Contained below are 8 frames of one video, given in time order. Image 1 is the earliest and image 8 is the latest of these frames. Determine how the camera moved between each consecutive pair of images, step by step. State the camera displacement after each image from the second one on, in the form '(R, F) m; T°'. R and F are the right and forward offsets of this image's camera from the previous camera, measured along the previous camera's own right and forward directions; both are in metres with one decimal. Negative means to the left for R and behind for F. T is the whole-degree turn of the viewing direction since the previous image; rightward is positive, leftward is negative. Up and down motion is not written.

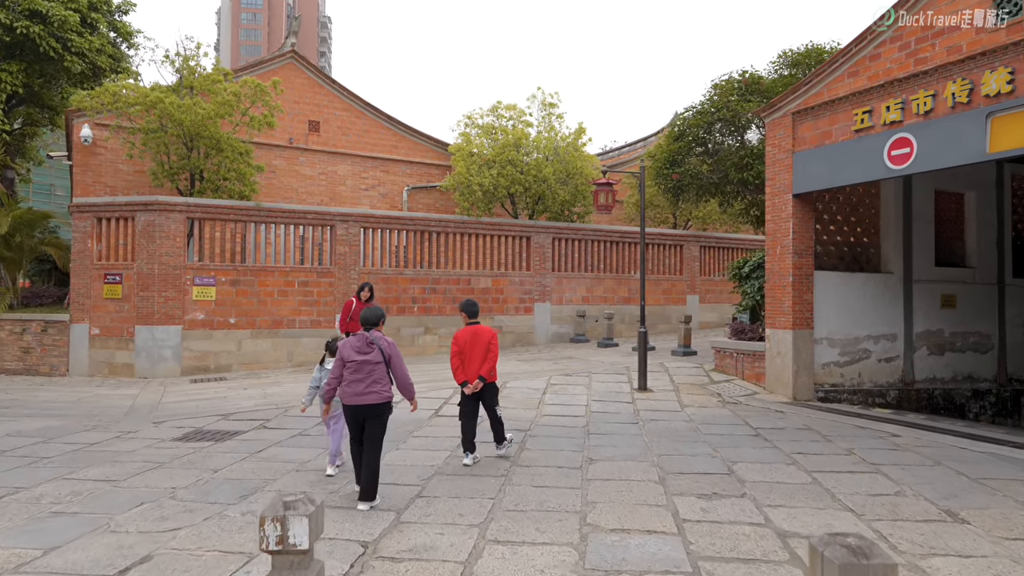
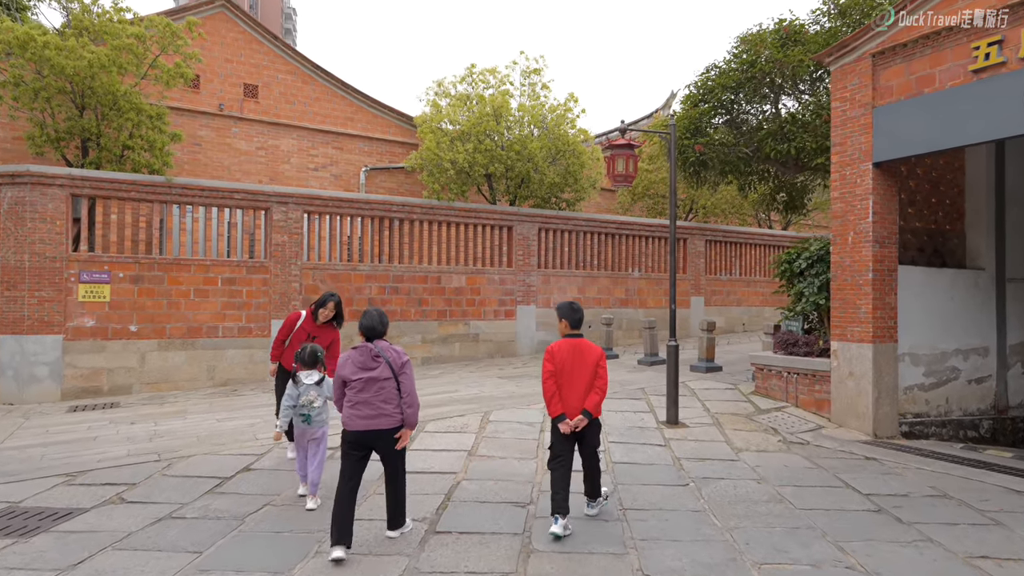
(-0.2, +2.8) m; +3°
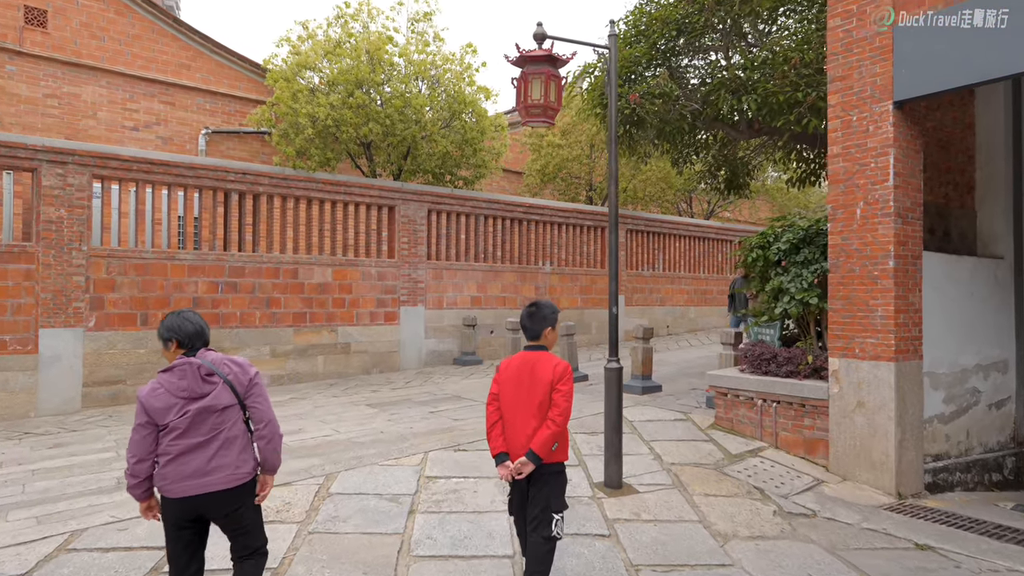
(+0.4, +2.8) m; +8°
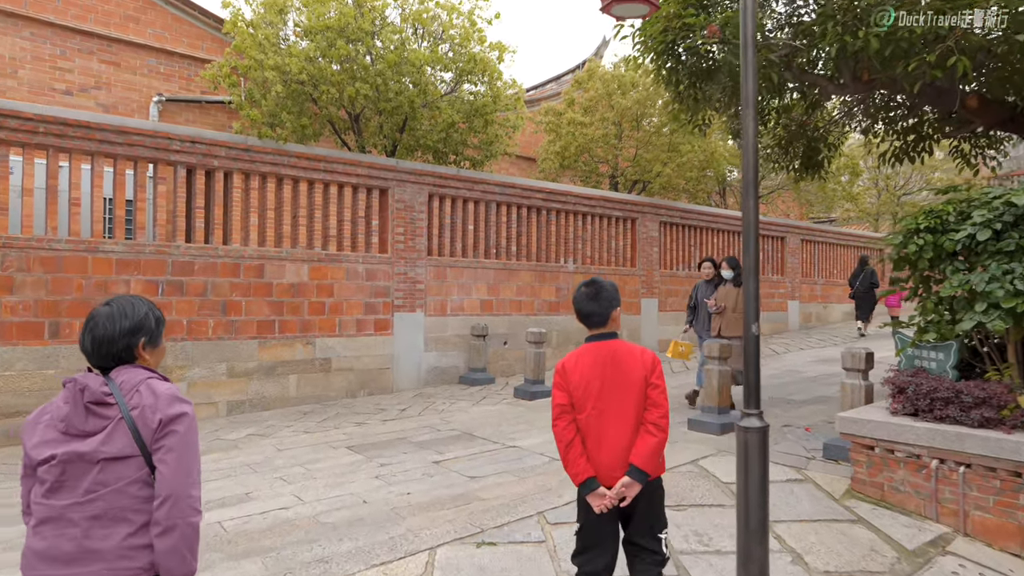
(-0.3, +2.2) m; 0°
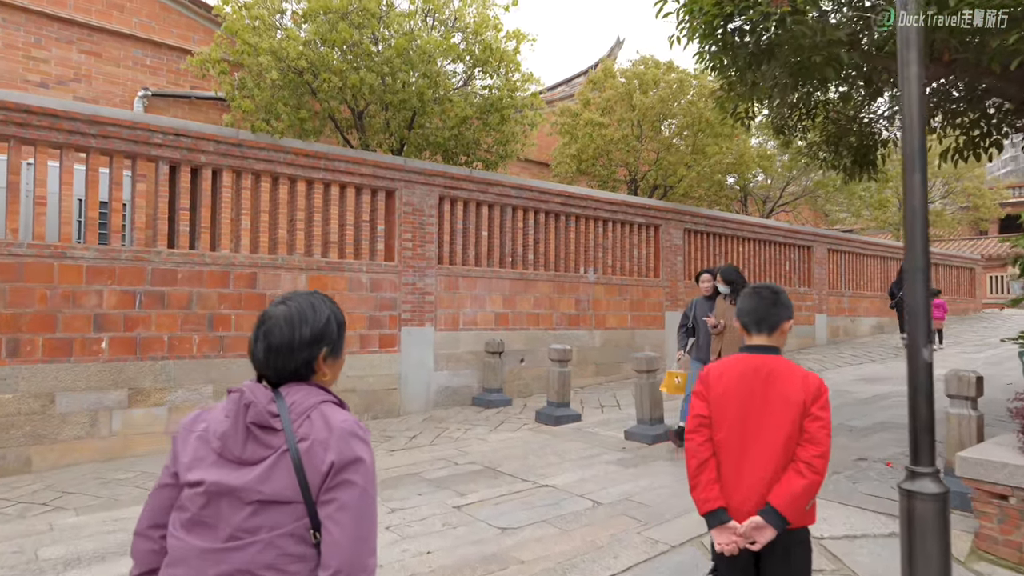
(-0.3, +0.9) m; 0°
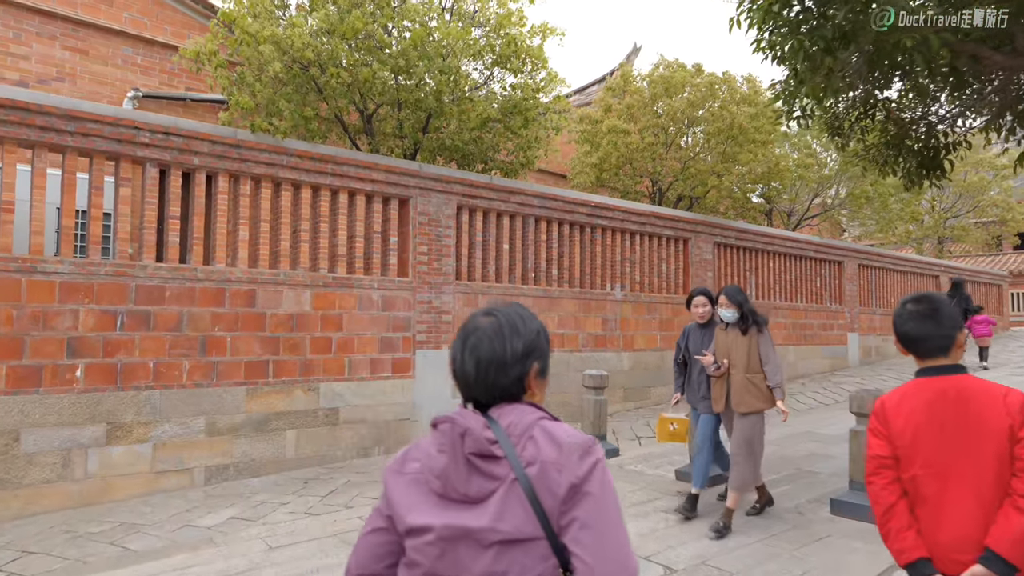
(-0.3, +0.8) m; 0°
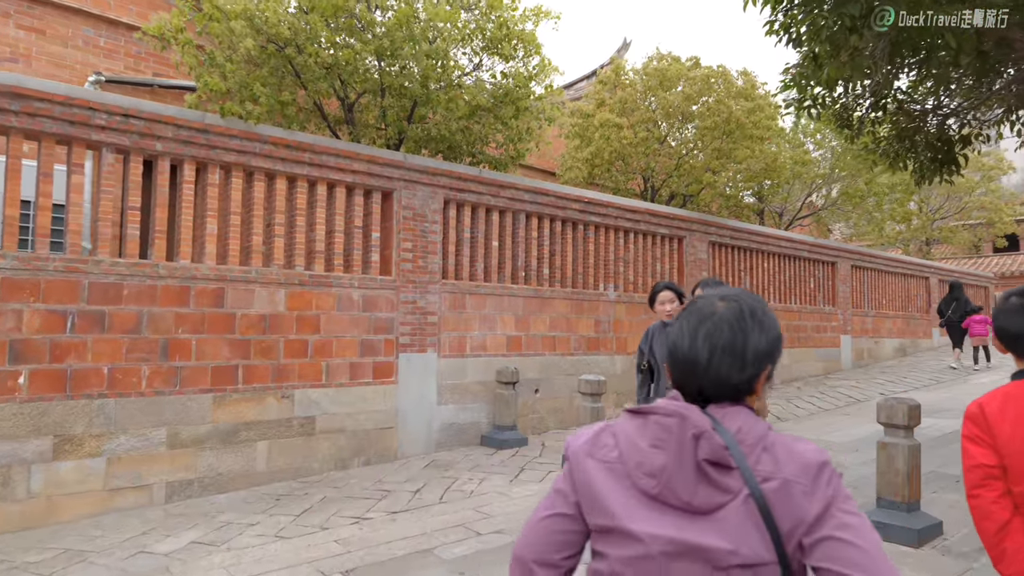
(-0.1, +0.5) m; +2°
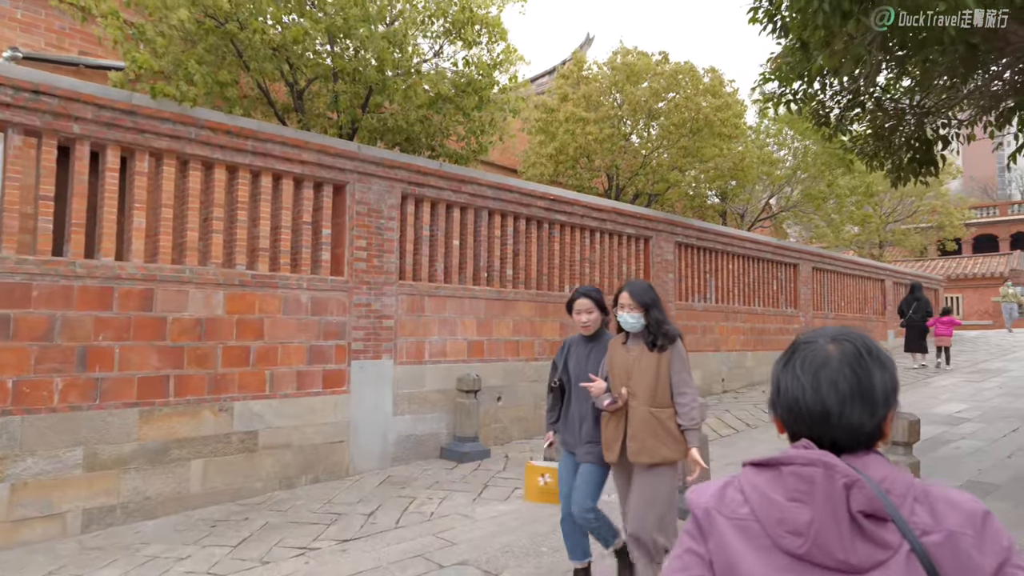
(-0.1, +0.5) m; +4°
